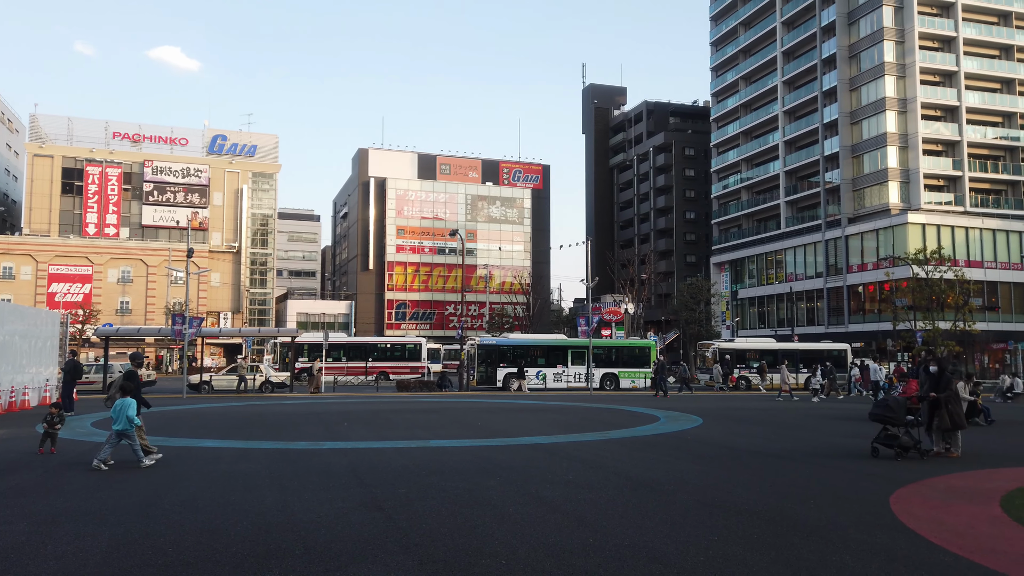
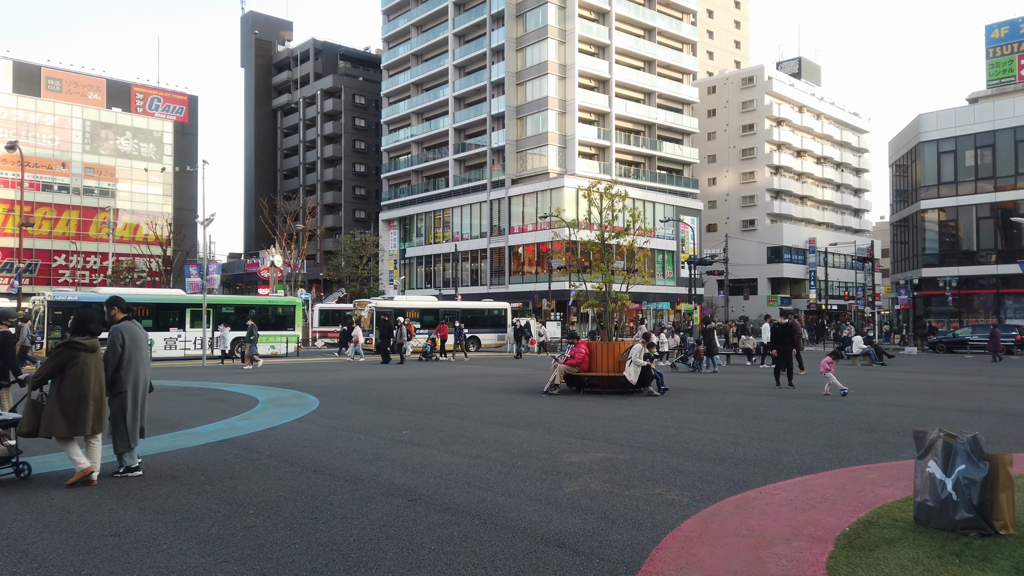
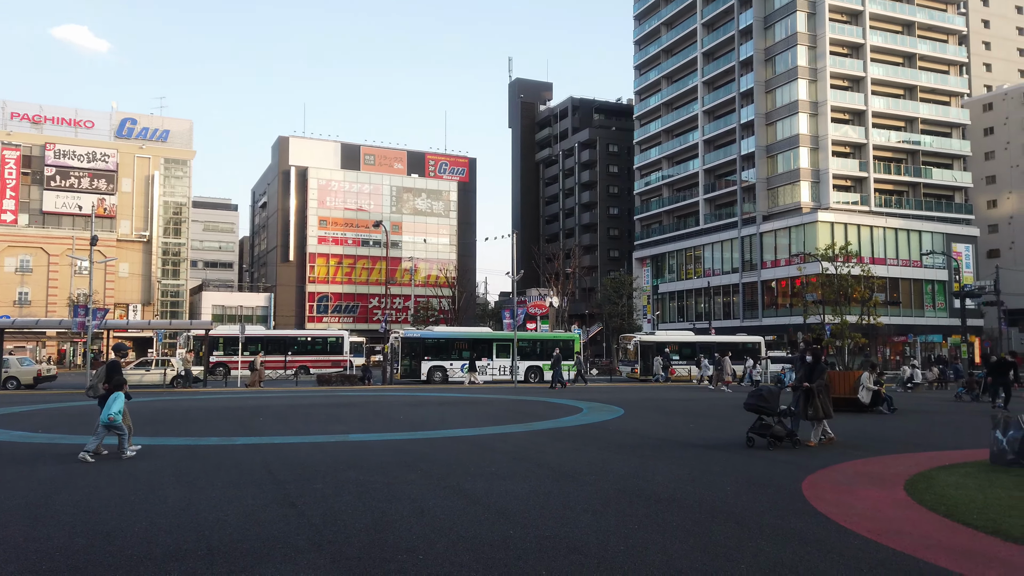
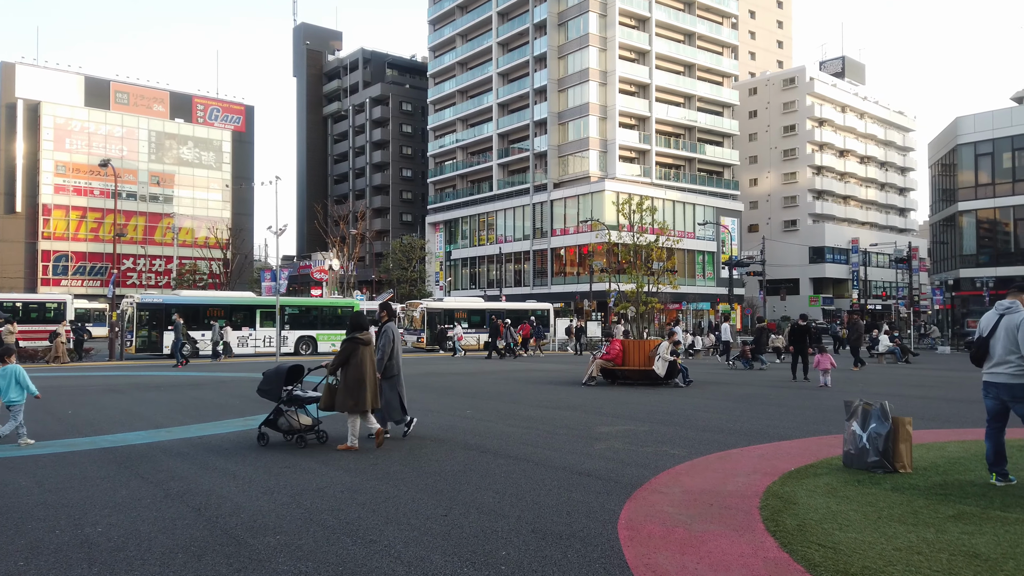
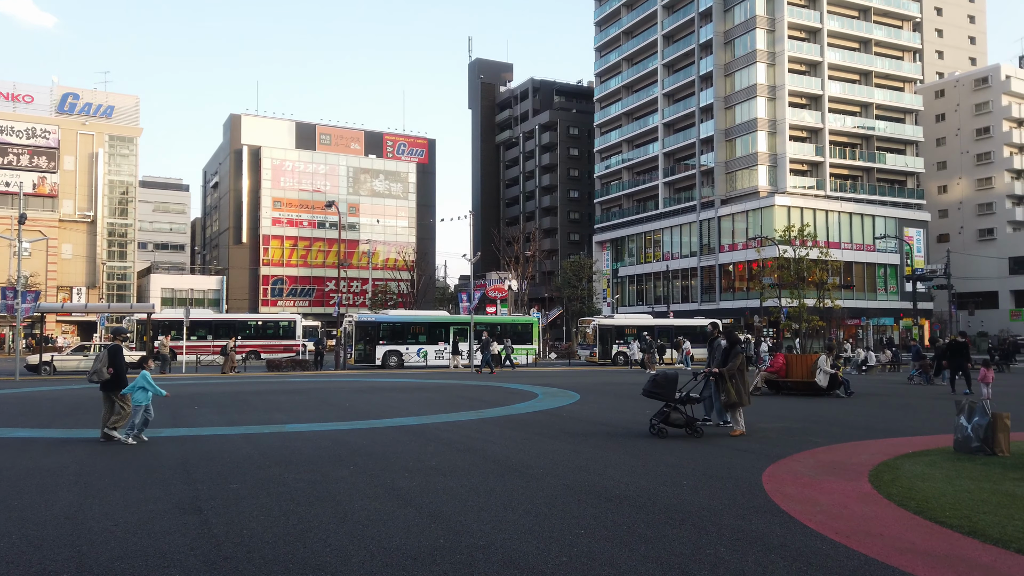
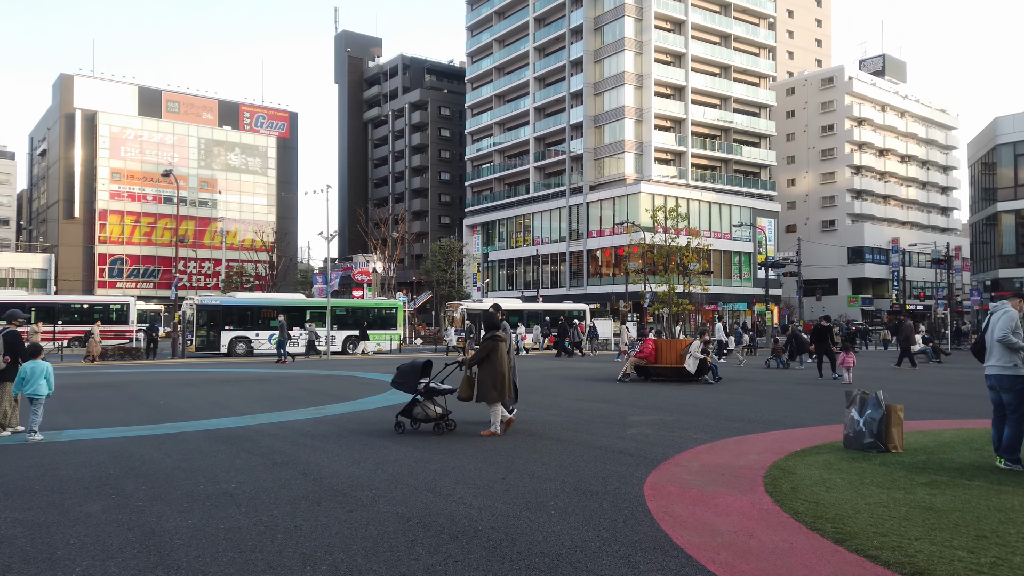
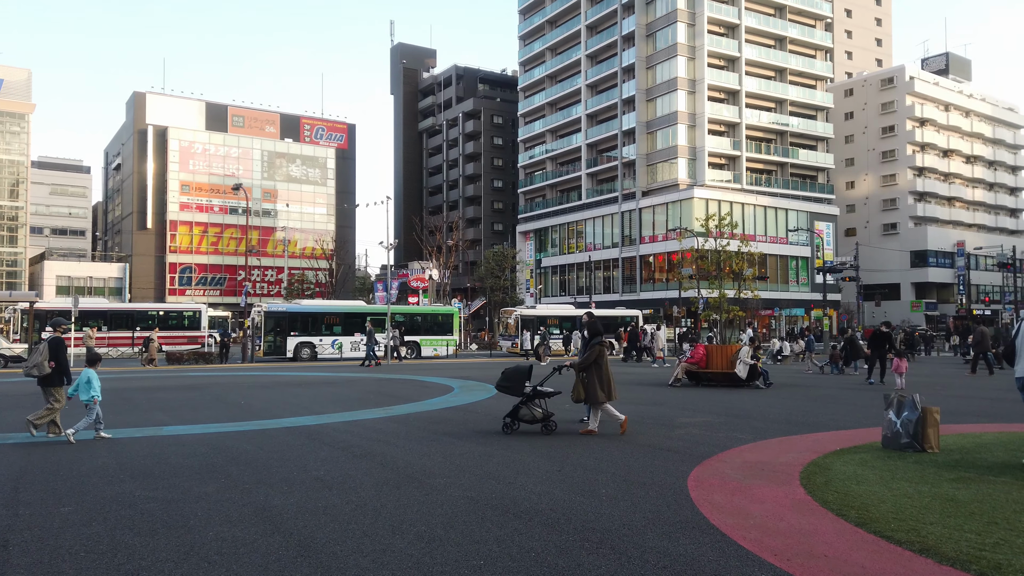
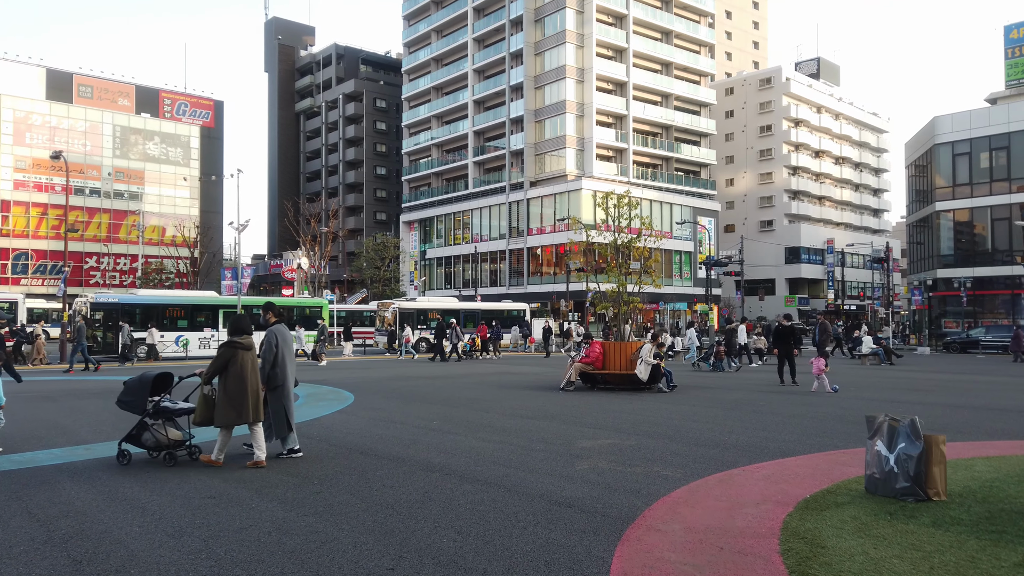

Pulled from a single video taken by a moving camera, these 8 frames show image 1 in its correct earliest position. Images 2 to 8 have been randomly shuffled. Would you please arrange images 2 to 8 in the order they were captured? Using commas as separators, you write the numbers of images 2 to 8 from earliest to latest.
3, 5, 7, 6, 4, 8, 2
